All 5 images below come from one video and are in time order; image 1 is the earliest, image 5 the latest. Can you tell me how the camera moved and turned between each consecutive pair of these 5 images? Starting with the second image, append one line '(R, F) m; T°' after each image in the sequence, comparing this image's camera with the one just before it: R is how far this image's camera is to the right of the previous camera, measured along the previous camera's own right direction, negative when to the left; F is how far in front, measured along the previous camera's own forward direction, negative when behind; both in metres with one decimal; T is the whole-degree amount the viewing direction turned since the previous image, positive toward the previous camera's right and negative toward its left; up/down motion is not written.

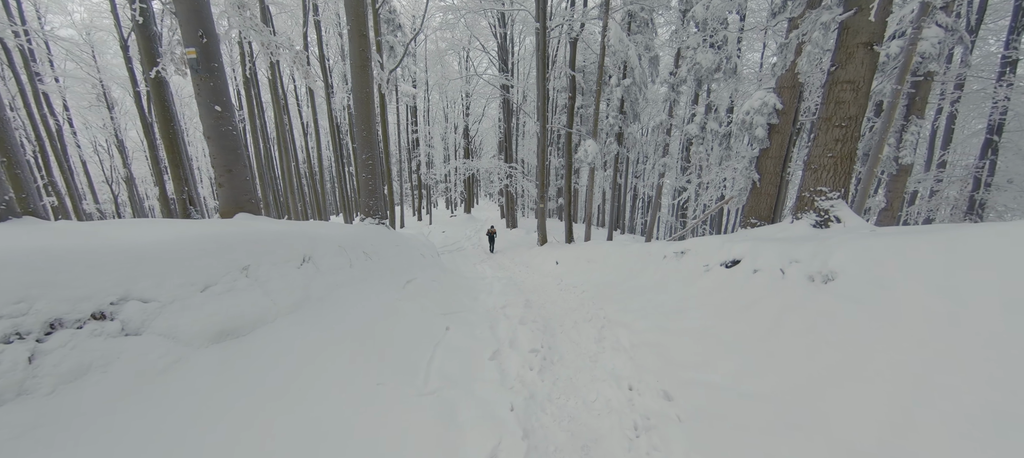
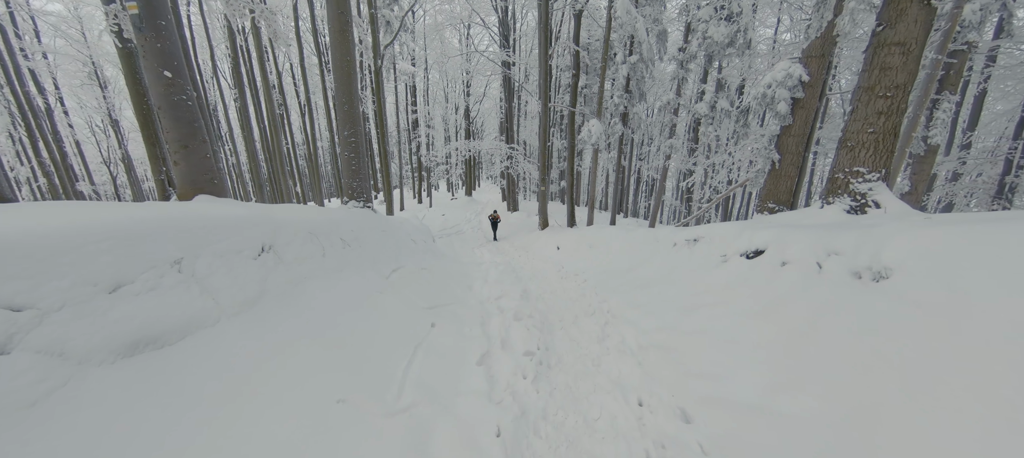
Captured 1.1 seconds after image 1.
(+0.1, +0.6) m; 0°
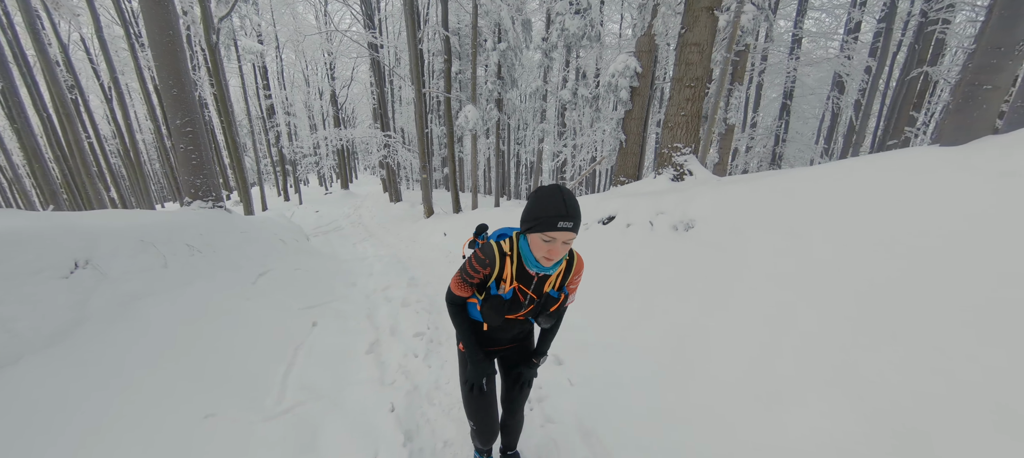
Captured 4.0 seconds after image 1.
(+0.2, -0.2) m; +17°
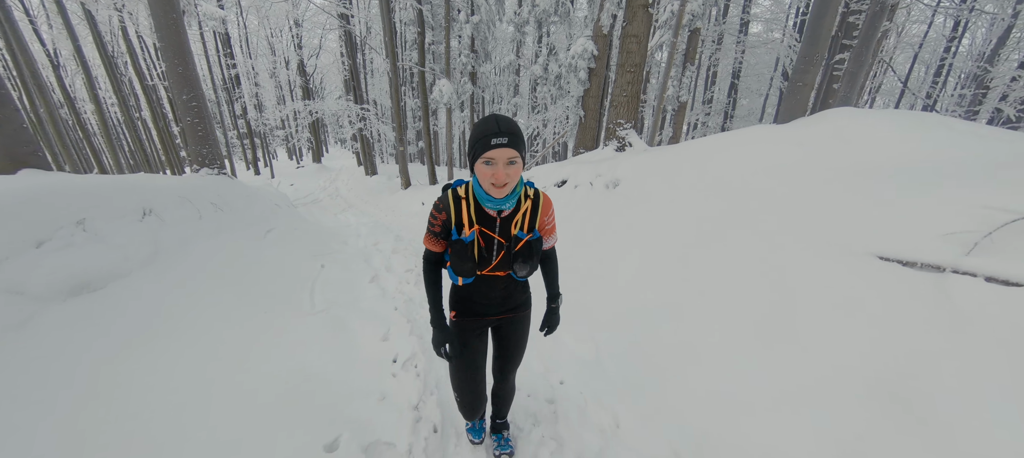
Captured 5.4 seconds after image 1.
(+0.1, -1.2) m; +4°
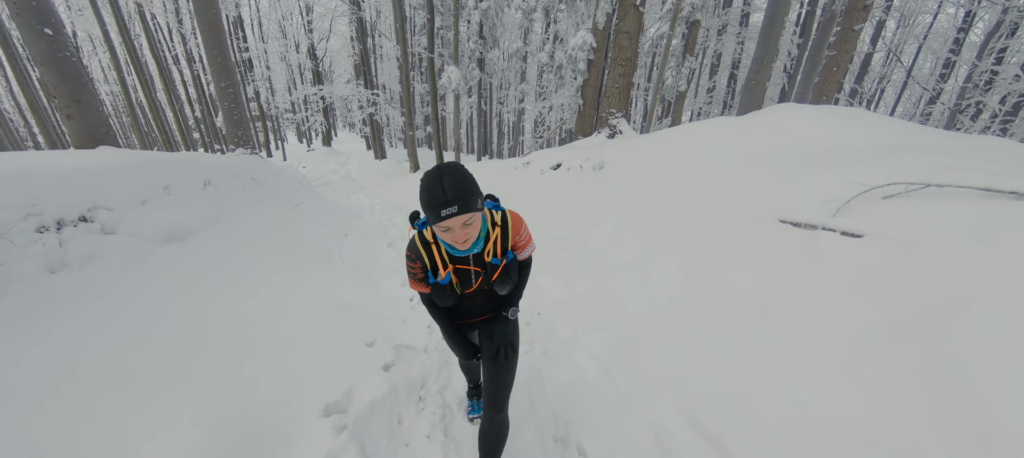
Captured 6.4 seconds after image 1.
(+0.2, -0.8) m; -1°
